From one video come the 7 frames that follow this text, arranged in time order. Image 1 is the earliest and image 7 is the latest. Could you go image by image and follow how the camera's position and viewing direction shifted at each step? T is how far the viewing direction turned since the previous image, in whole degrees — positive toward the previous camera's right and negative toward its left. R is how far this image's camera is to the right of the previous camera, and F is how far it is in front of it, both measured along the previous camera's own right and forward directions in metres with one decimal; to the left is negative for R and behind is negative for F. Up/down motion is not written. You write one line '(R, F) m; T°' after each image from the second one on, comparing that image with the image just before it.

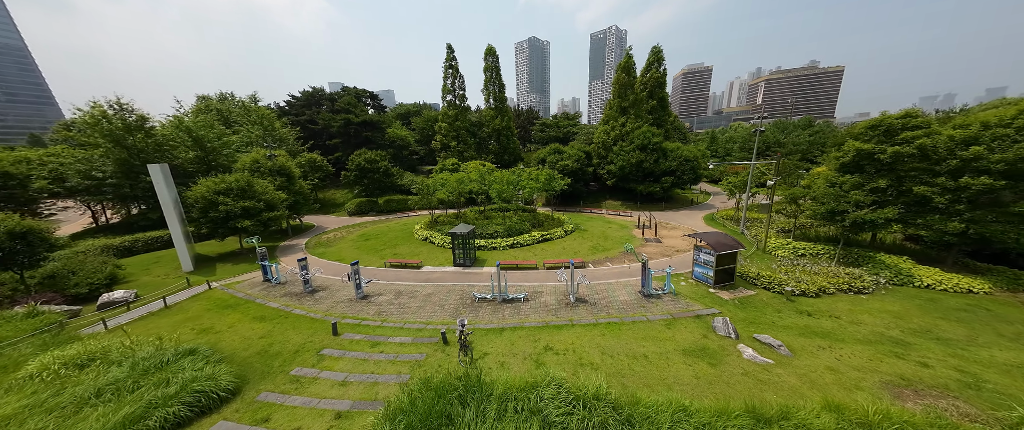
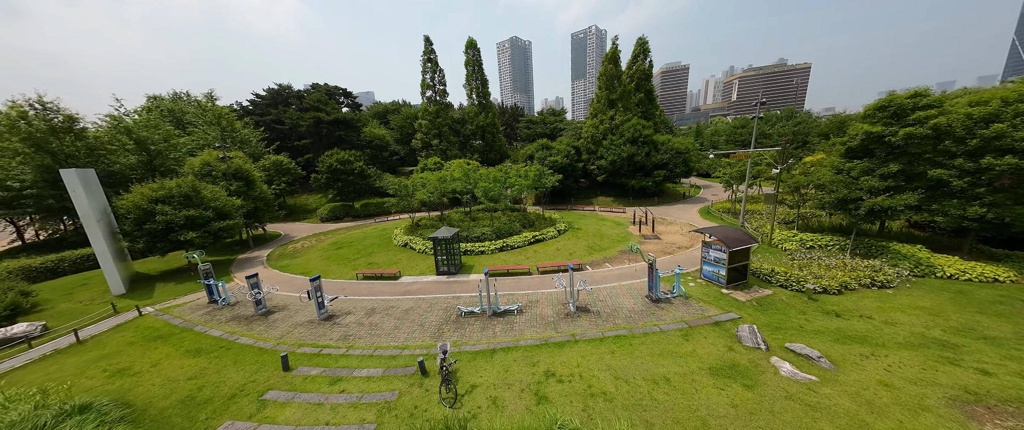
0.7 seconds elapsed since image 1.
(0.0, +1.8) m; +3°
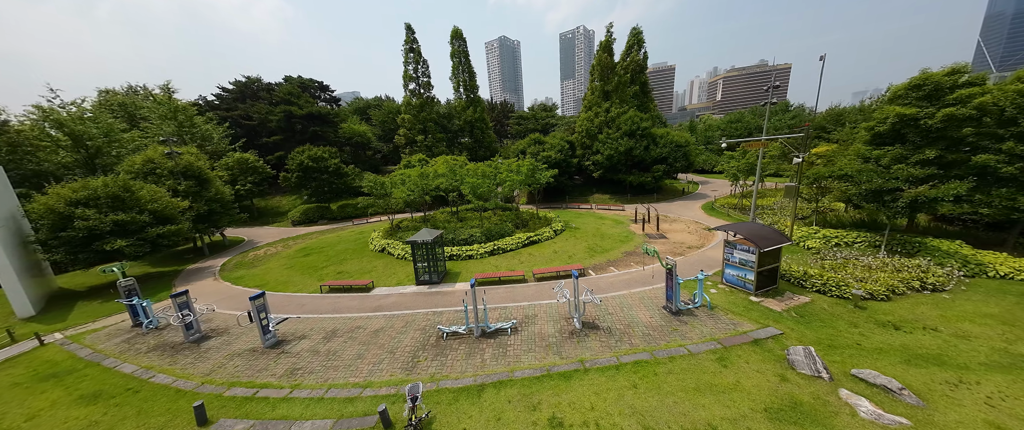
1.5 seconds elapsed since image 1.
(0.0, +2.1) m; +2°
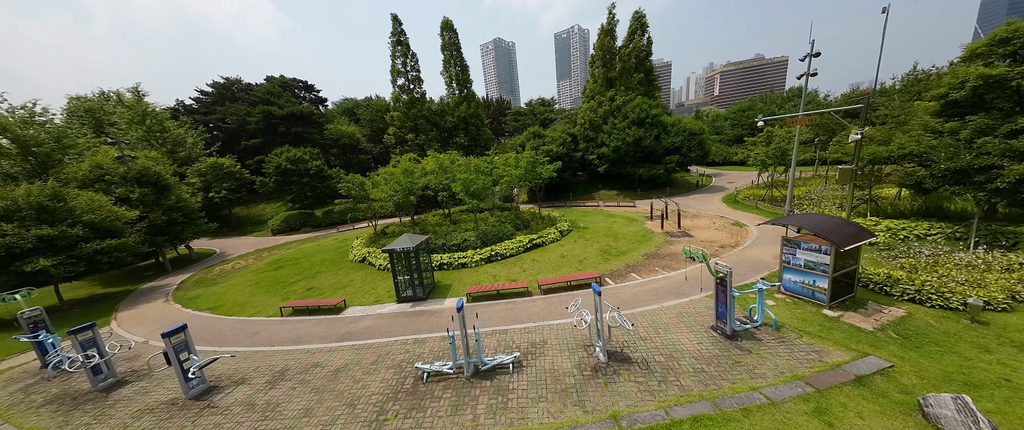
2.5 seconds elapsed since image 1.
(+0.1, +2.3) m; 0°
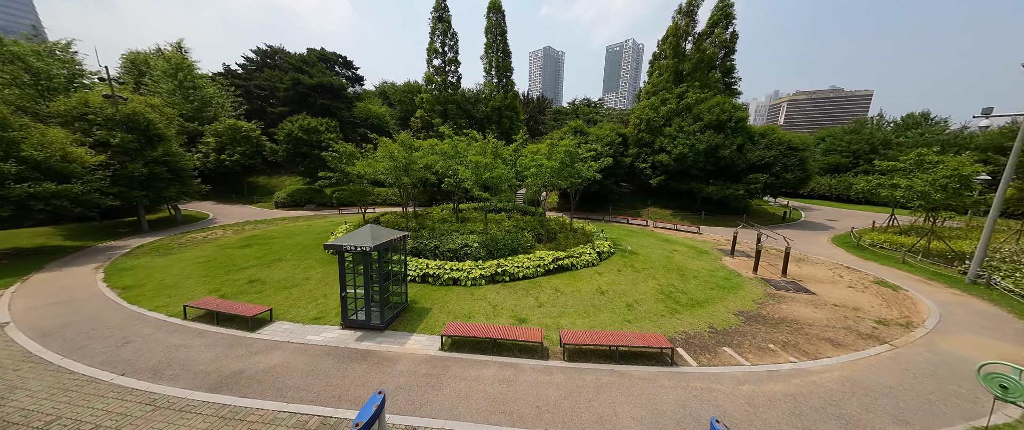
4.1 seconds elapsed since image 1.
(+0.2, +4.1) m; -6°
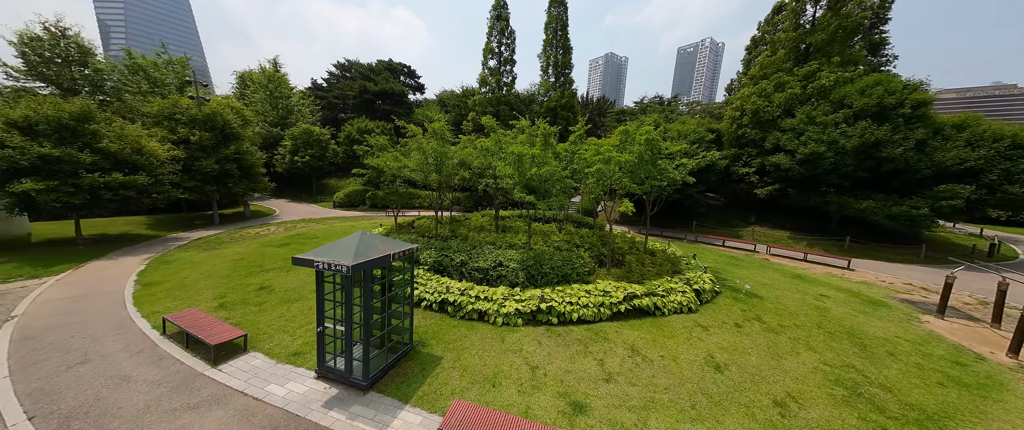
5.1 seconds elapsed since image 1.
(0.0, +2.8) m; -11°
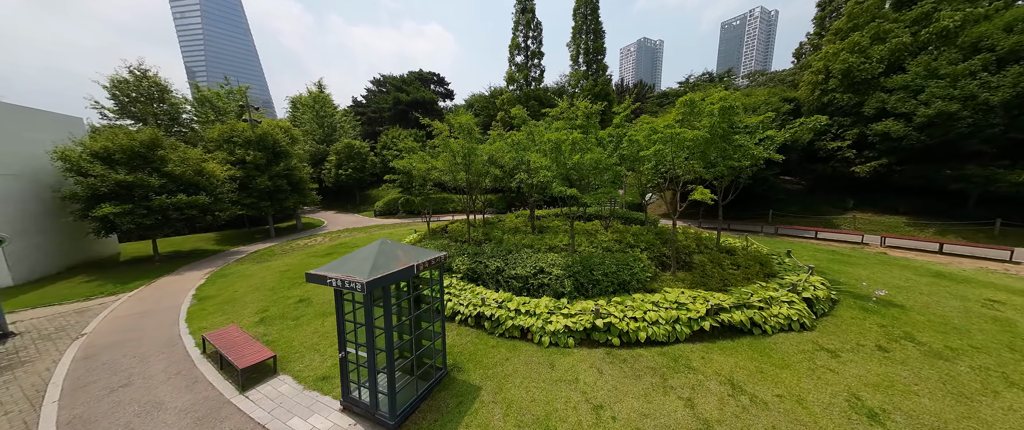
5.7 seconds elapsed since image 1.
(-0.1, +1.0) m; -7°
